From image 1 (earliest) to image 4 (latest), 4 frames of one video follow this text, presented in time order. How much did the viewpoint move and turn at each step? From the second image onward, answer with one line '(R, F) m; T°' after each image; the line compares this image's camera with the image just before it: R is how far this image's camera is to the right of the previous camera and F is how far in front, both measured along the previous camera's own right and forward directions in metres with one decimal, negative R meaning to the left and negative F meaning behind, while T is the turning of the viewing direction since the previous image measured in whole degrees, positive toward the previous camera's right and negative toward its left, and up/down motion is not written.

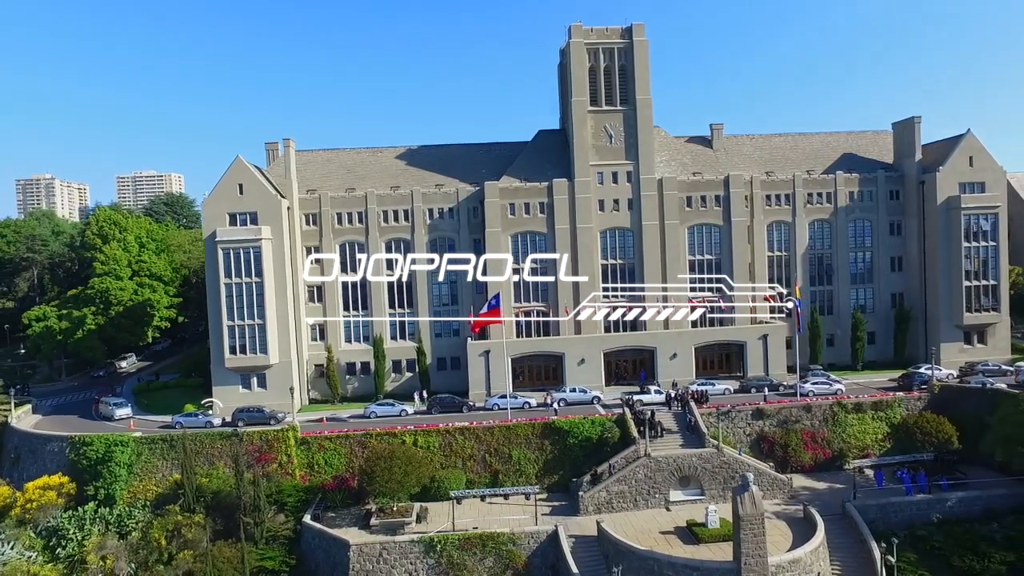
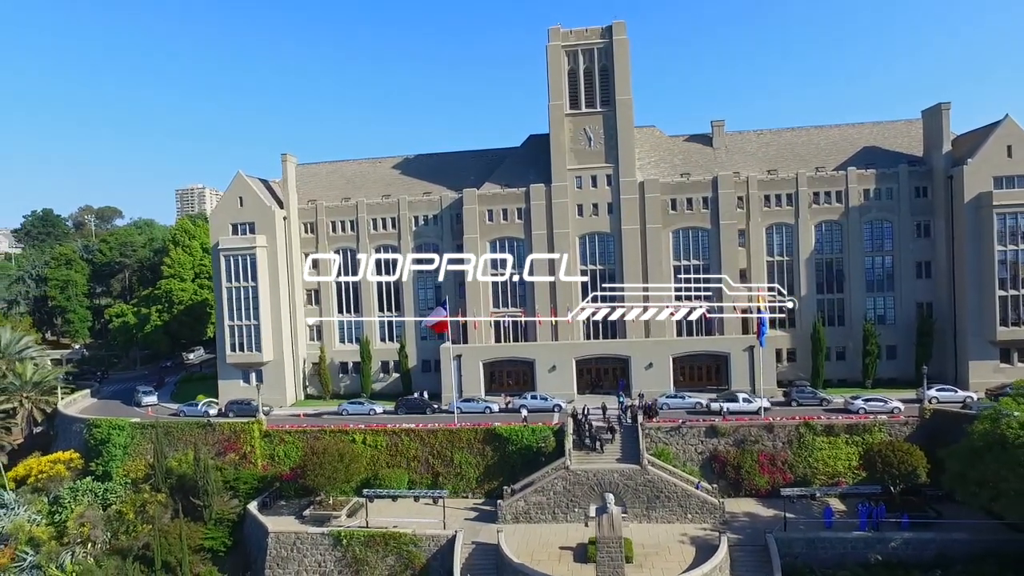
(+12.7, +0.8) m; -13°
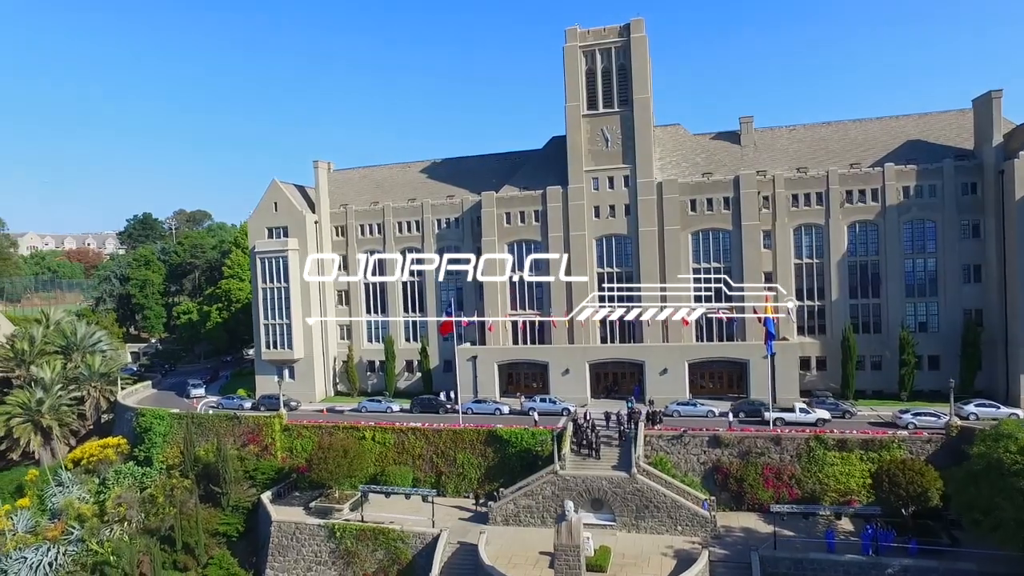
(+5.7, +0.3) m; -8°
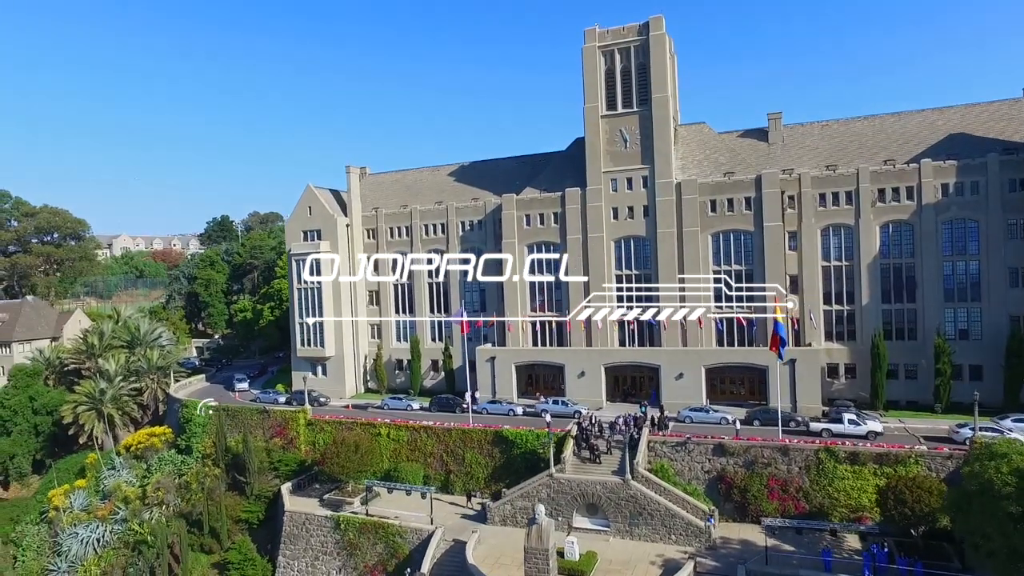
(+4.7, +0.1) m; -7°
